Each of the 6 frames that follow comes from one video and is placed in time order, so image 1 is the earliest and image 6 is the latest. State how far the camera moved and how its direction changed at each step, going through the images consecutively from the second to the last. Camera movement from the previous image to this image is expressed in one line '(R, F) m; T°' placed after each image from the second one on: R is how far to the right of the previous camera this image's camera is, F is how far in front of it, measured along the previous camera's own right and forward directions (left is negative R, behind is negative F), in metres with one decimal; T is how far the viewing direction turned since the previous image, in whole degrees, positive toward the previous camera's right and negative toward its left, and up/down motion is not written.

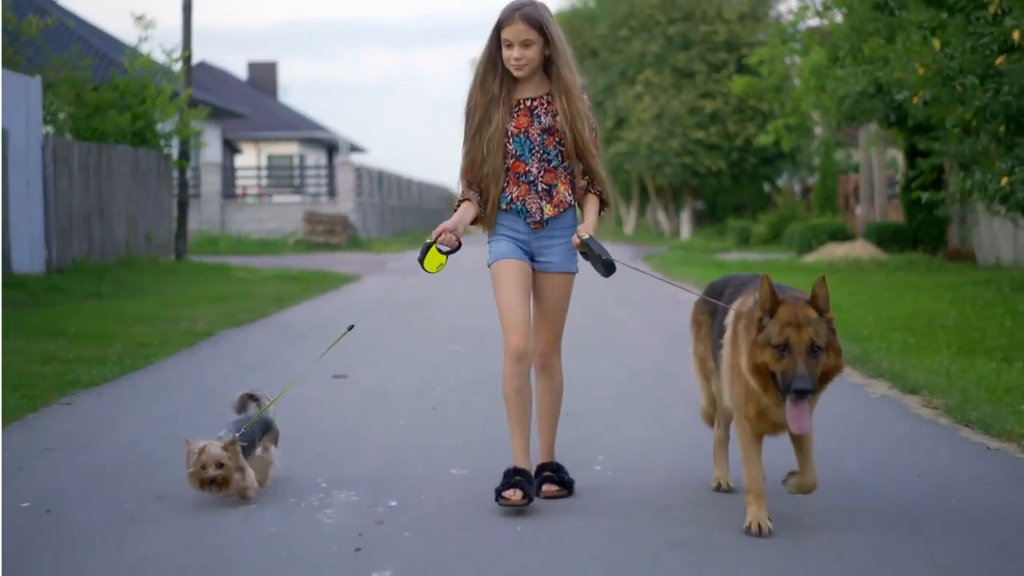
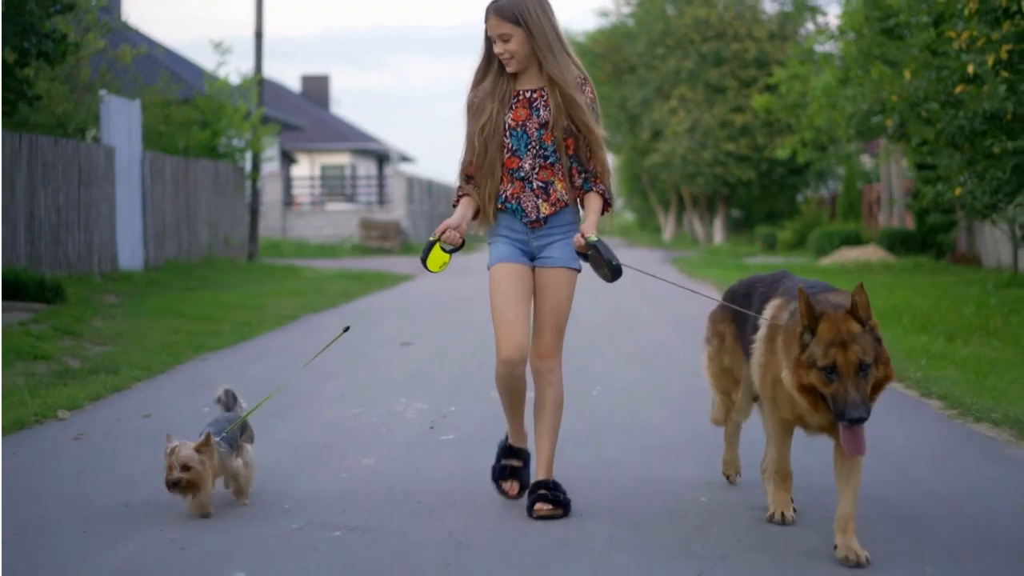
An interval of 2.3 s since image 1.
(+0.1, -2.5) m; -2°
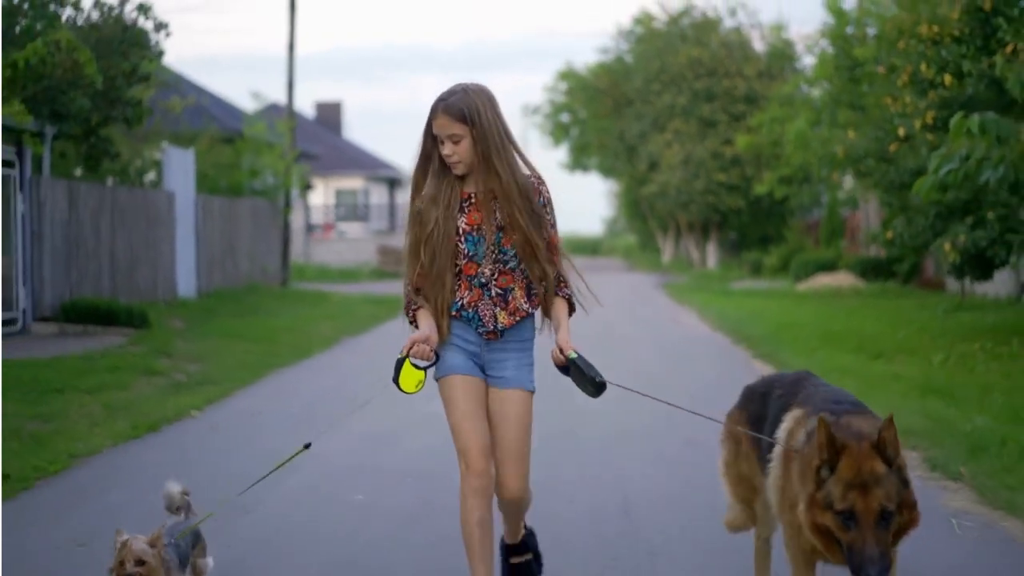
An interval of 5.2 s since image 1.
(0.0, -2.9) m; 0°
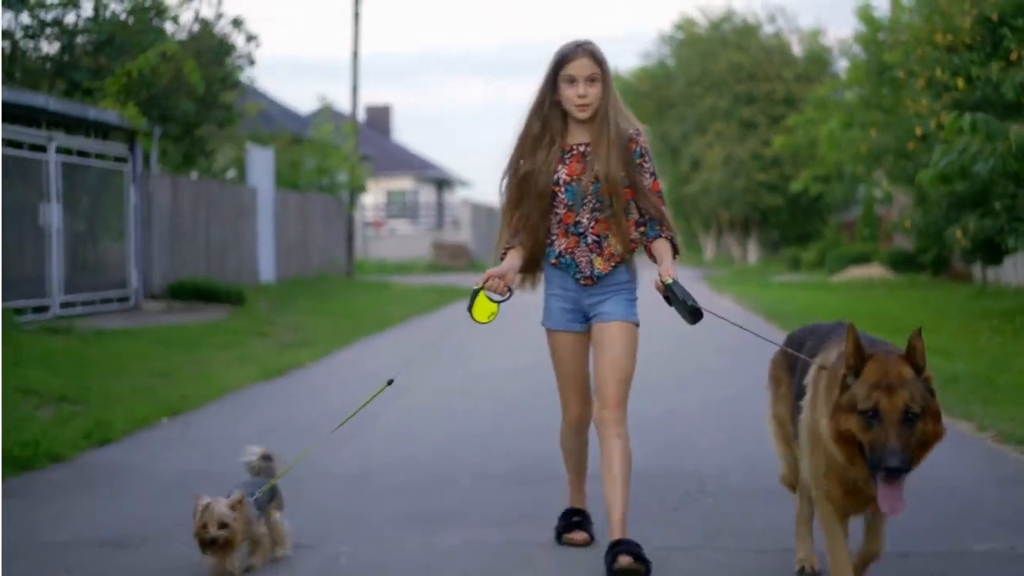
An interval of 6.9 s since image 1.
(-0.2, -2.0) m; -2°
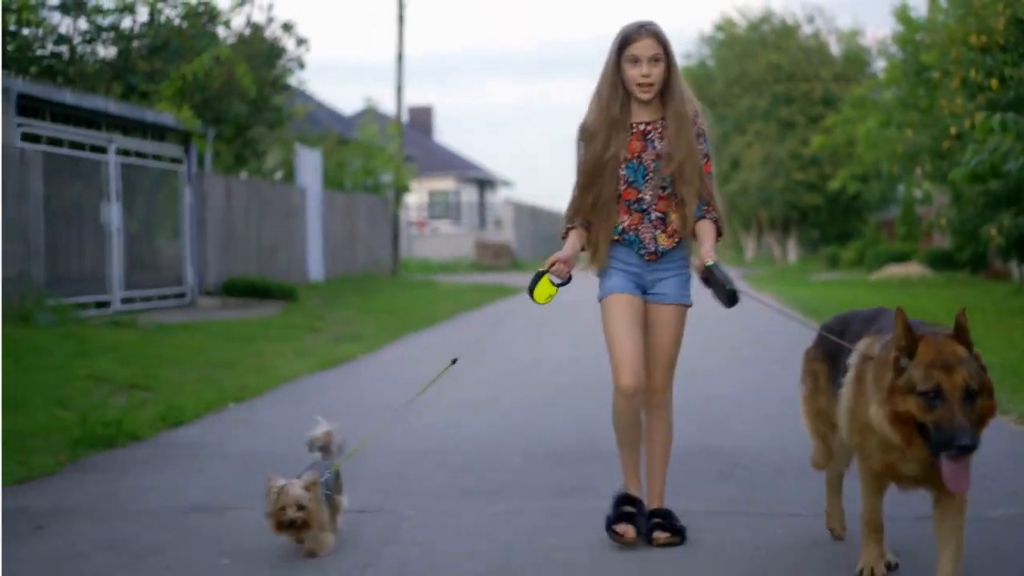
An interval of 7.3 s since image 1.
(0.0, -0.5) m; -2°
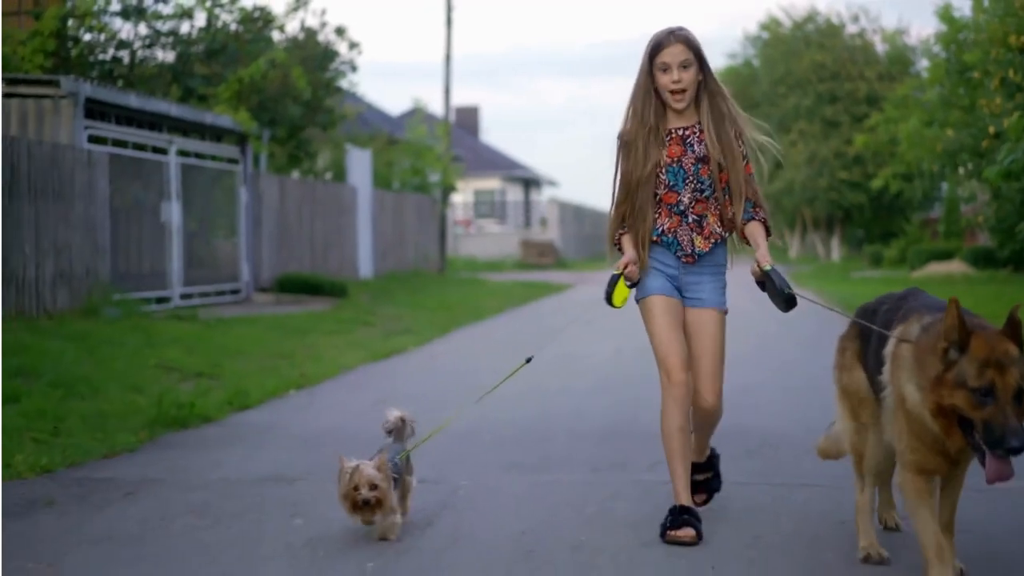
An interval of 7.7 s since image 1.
(0.0, -0.5) m; -2°
